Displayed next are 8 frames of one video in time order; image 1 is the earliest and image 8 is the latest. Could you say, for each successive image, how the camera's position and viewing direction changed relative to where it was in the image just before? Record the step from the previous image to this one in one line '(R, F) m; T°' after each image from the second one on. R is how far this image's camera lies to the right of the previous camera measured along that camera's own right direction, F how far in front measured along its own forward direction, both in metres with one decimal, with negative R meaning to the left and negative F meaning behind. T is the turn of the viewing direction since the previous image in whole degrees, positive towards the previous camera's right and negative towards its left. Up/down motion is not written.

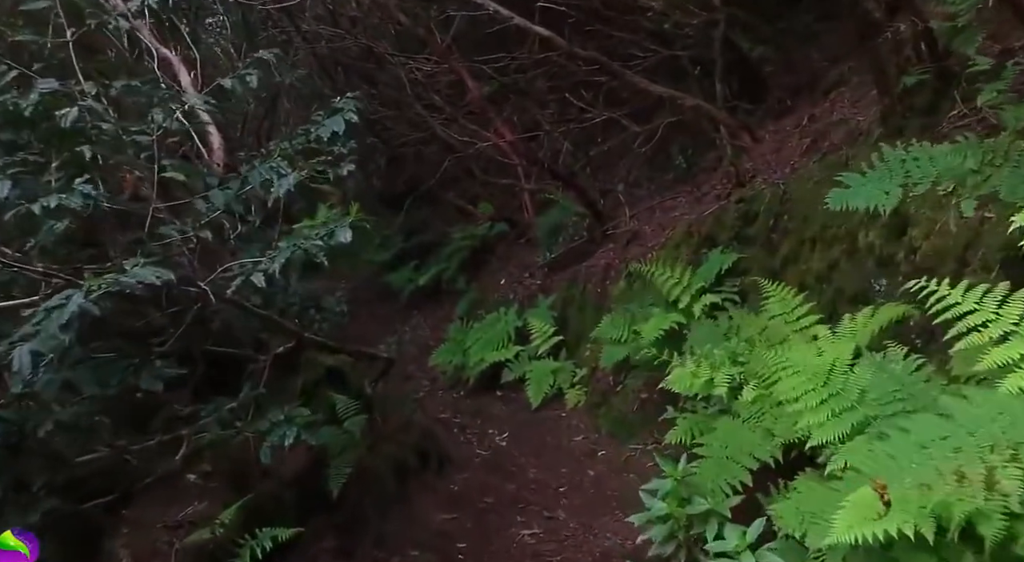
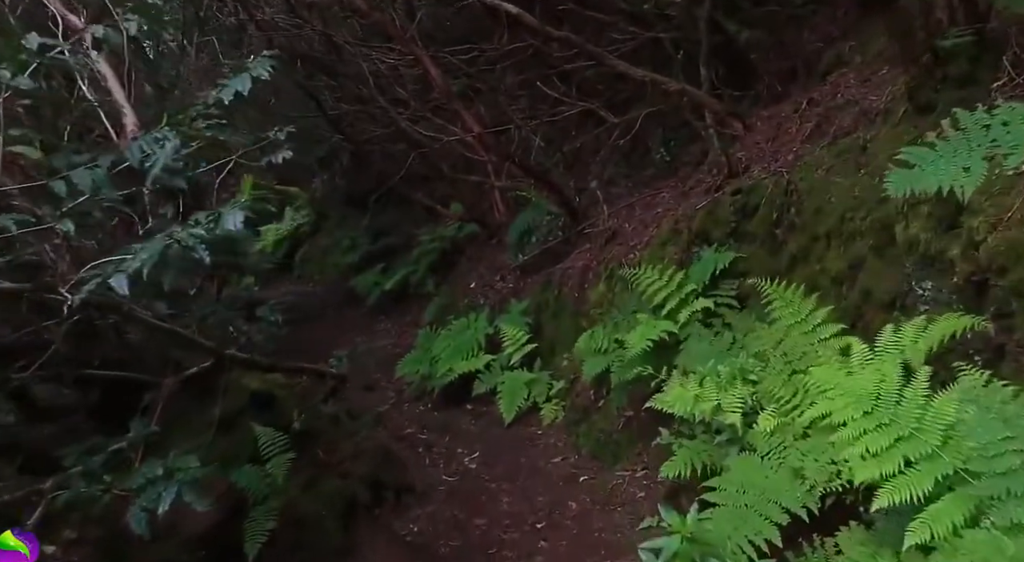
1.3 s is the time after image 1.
(0.0, +0.8) m; +2°
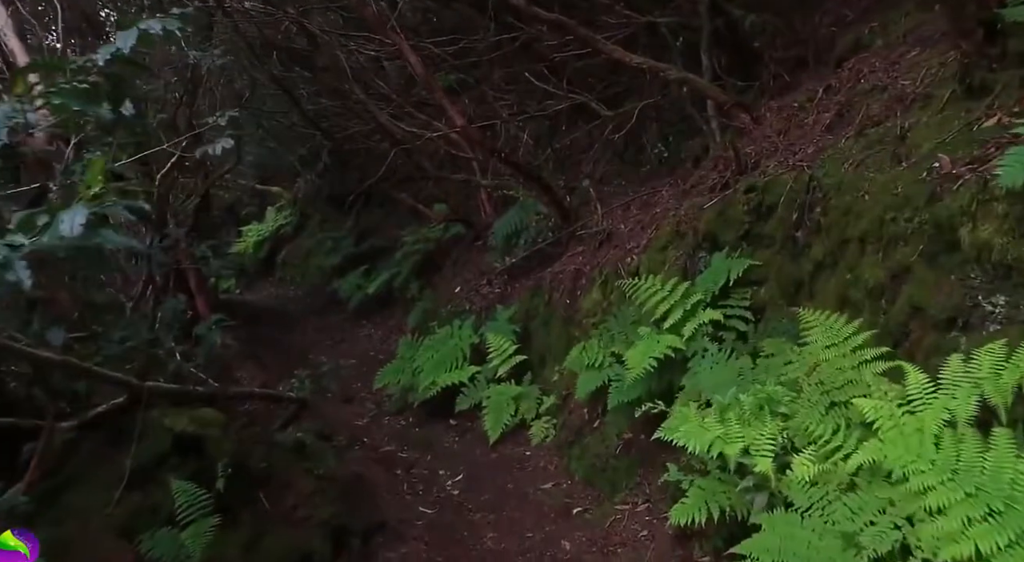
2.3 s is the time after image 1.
(0.0, +0.7) m; +1°
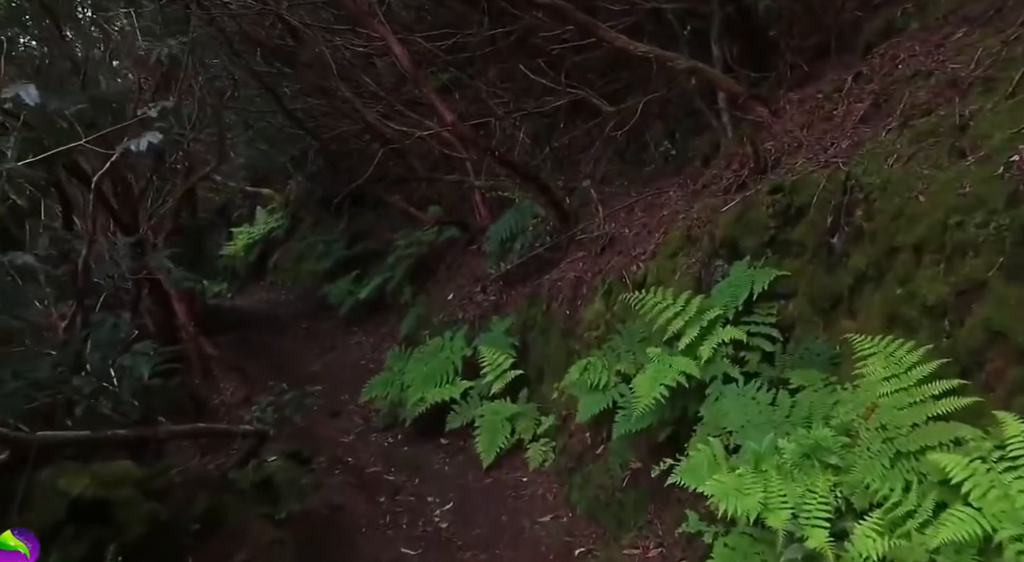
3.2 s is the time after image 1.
(0.0, +0.6) m; 0°
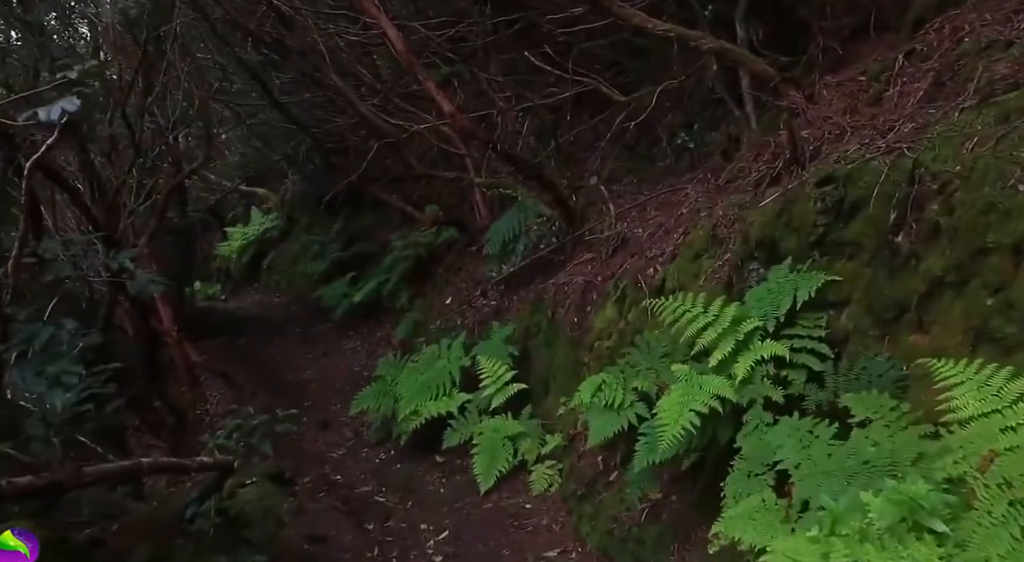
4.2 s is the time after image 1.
(0.0, +0.6) m; 0°
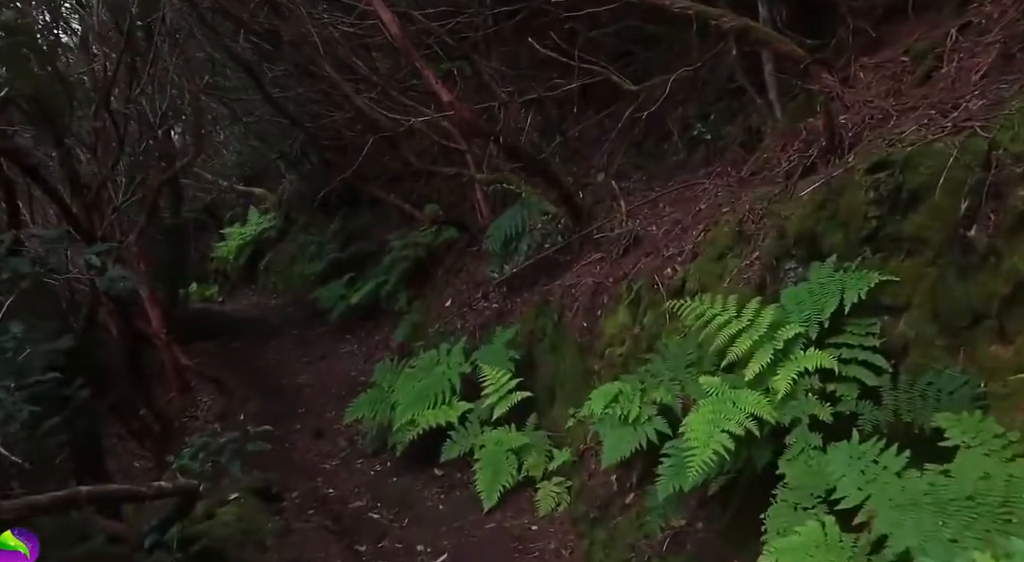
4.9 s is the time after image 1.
(0.0, +0.5) m; 0°
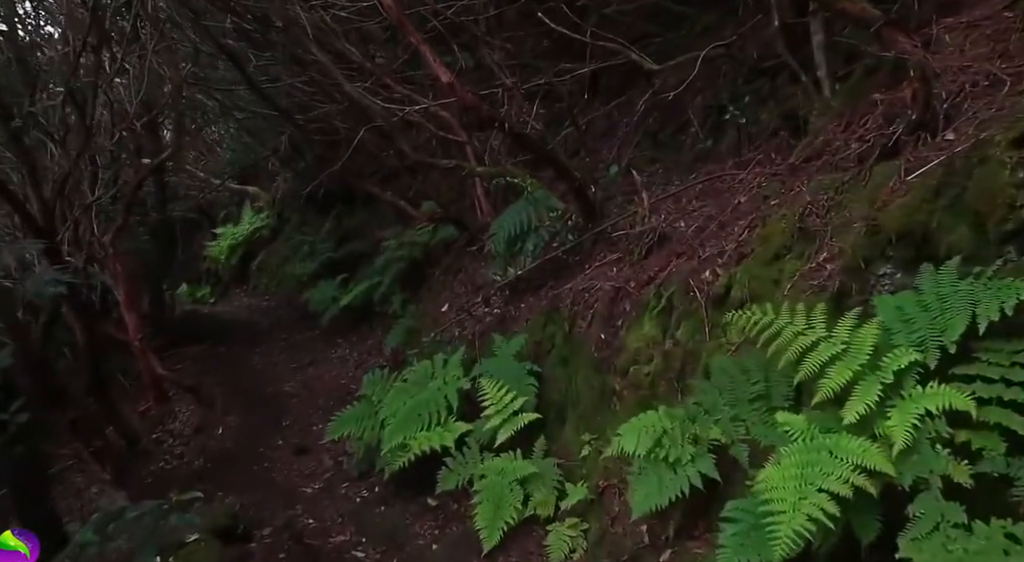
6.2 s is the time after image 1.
(0.0, +0.9) m; 0°
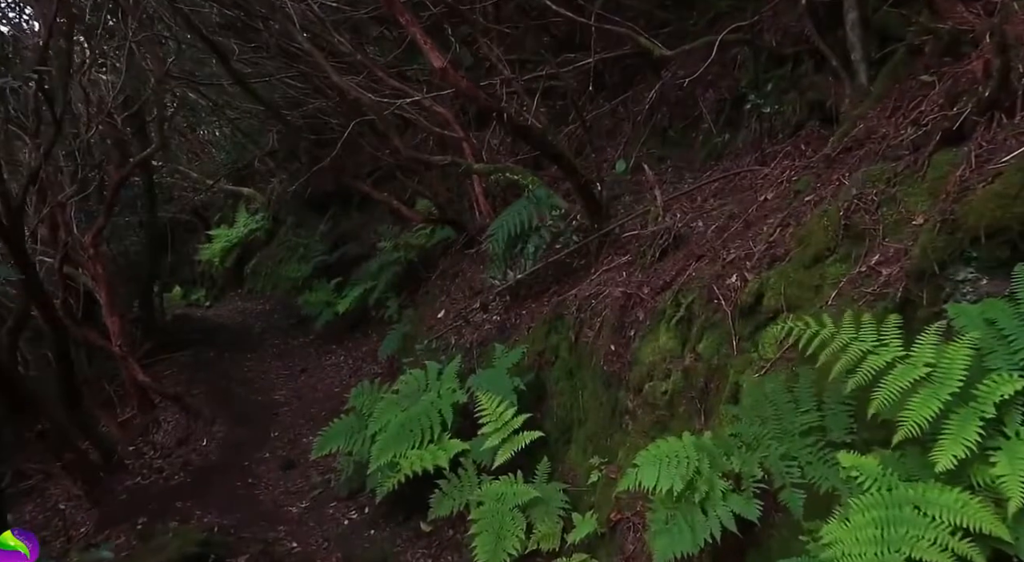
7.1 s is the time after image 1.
(0.0, +0.5) m; 0°
